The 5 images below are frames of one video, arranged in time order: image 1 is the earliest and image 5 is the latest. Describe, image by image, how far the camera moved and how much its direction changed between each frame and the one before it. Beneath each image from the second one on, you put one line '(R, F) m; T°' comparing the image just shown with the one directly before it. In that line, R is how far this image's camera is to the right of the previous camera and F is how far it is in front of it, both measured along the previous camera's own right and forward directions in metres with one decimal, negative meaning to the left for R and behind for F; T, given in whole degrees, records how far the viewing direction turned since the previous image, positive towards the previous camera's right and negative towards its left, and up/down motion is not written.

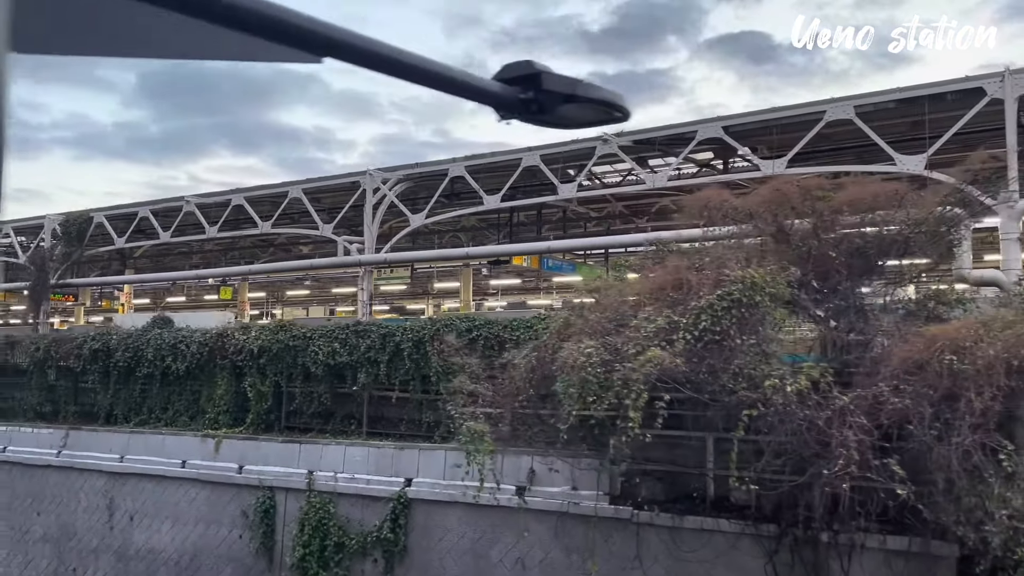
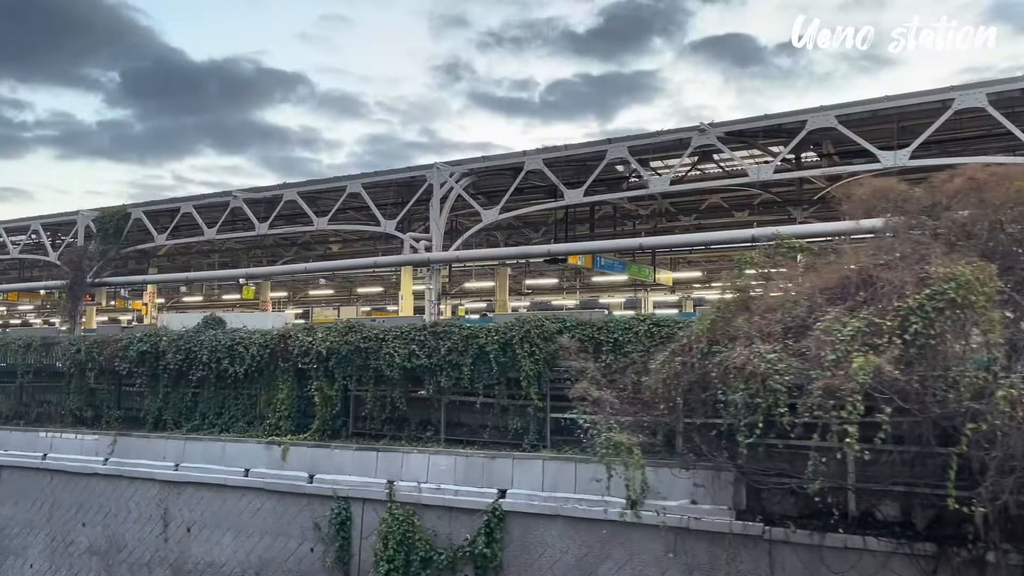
(-1.1, +0.6) m; +1°
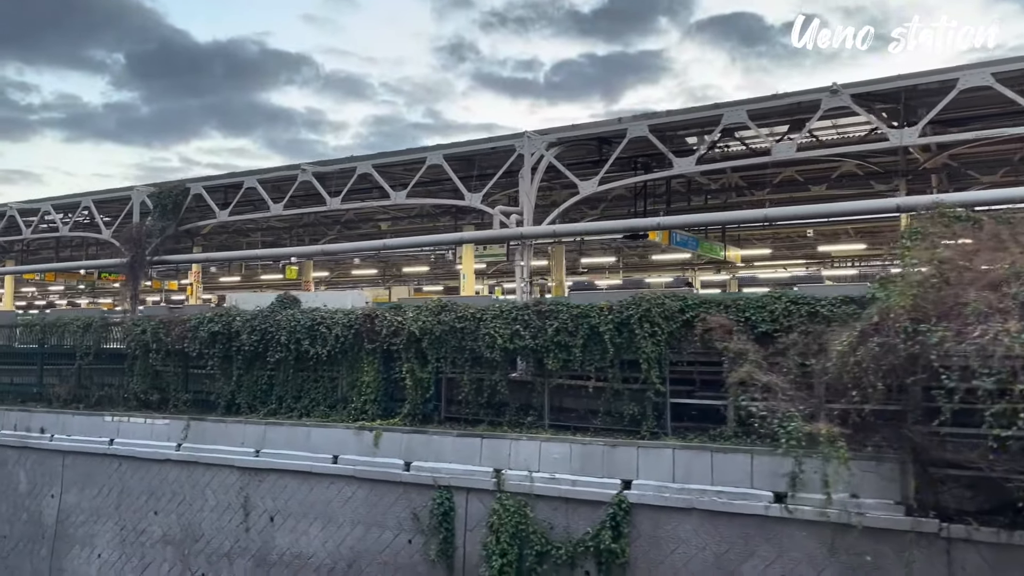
(-1.1, +0.6) m; -1°
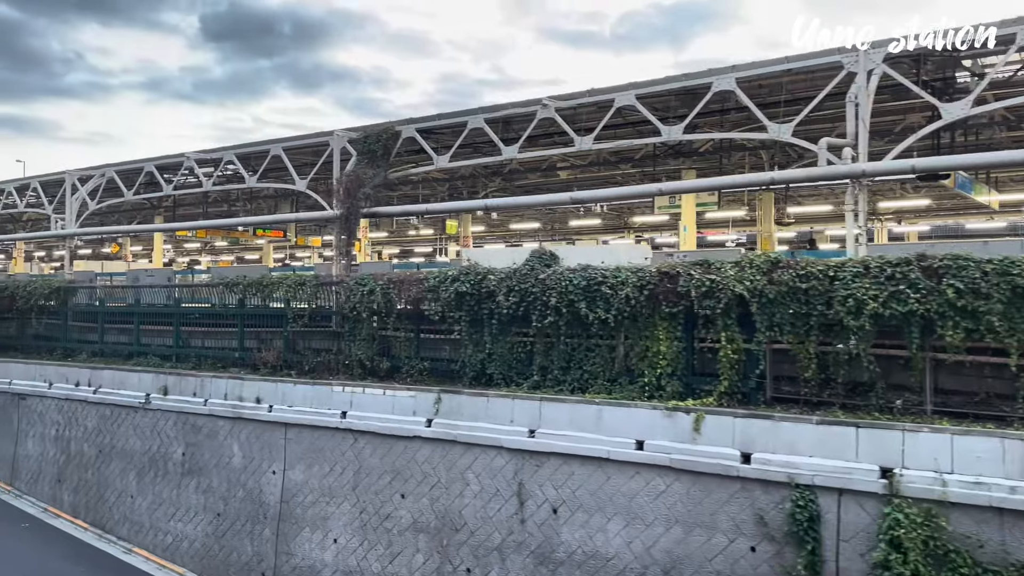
(-2.7, +1.6) m; -5°
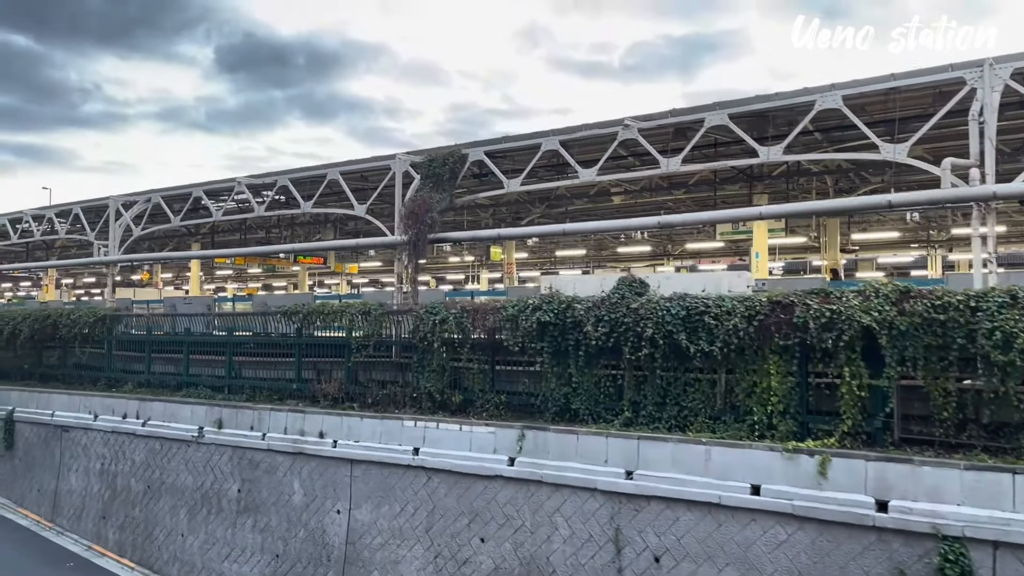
(-0.9, +0.6) m; -1°
